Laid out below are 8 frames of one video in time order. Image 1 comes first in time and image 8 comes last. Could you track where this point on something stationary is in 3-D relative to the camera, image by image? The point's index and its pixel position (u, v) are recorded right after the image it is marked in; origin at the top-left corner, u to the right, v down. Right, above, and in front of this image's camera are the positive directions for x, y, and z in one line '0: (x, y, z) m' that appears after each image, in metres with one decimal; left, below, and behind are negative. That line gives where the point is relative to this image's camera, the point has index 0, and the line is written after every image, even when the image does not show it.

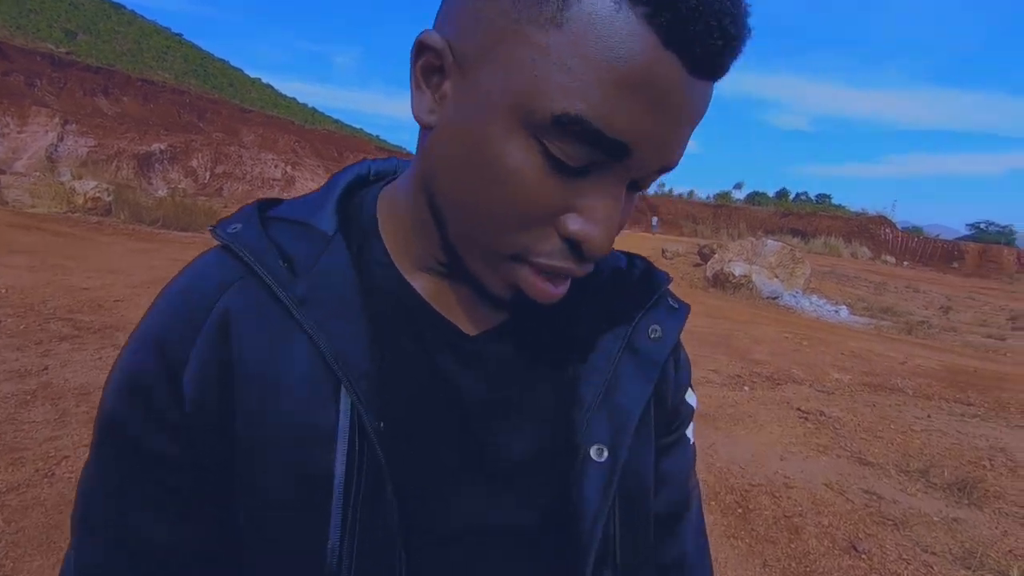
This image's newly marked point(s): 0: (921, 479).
0: (+3.0, -1.4, +4.0) m
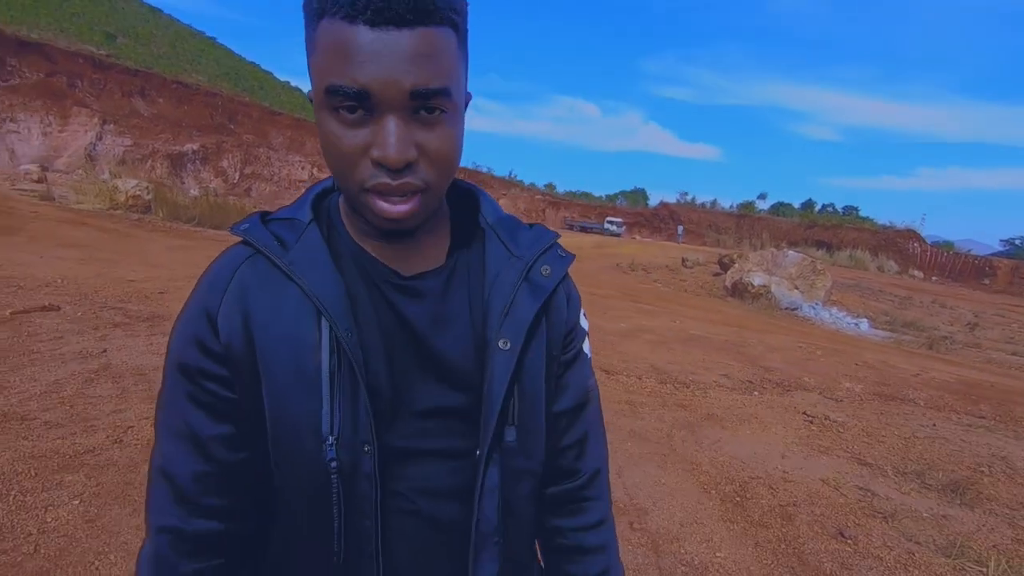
0: (+3.2, -1.5, +4.2) m
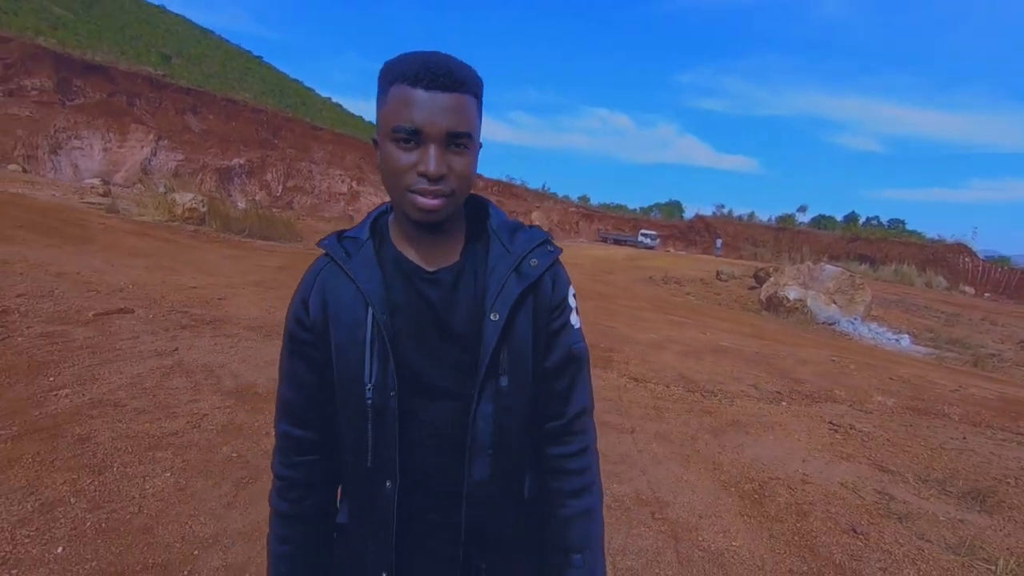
0: (+3.4, -1.6, +4.3) m
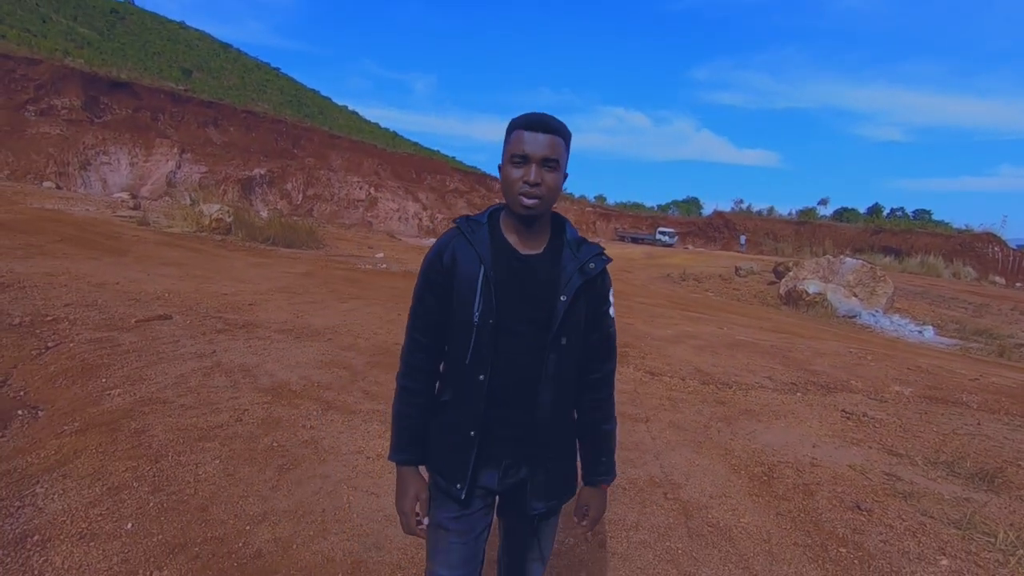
0: (+3.6, -1.5, +4.5) m
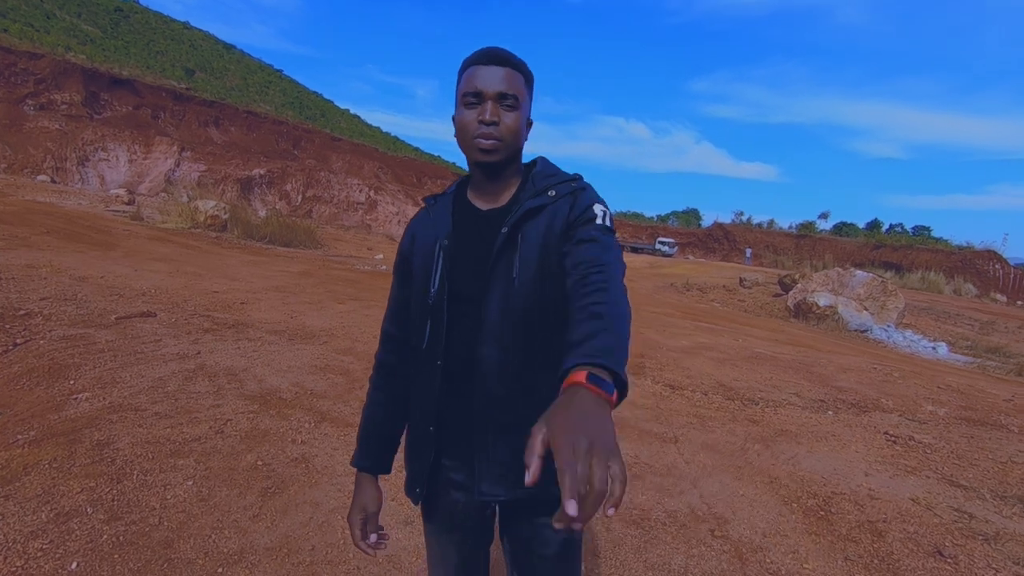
0: (+3.7, -1.6, +4.0) m
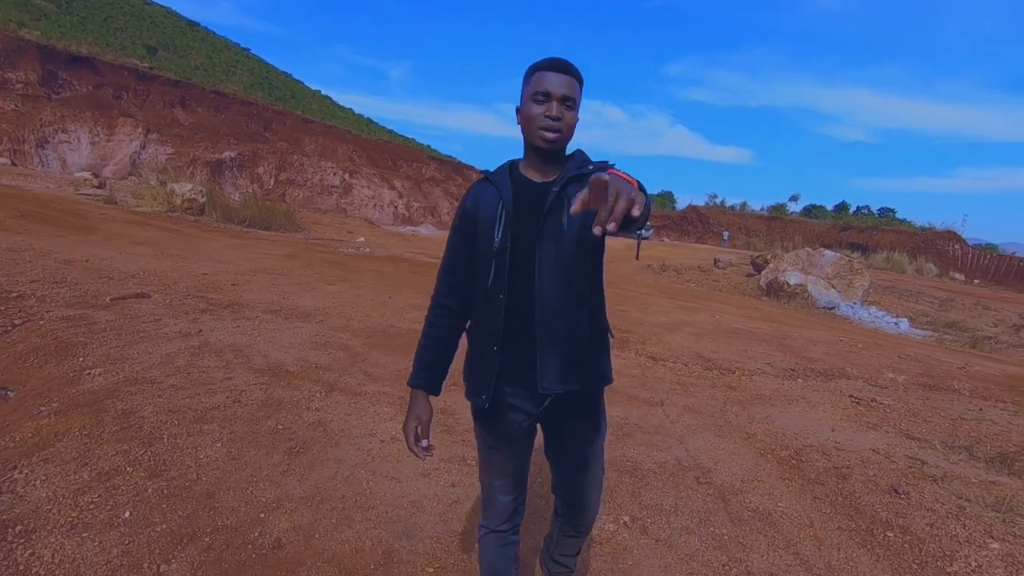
0: (+3.7, -1.3, +4.4) m
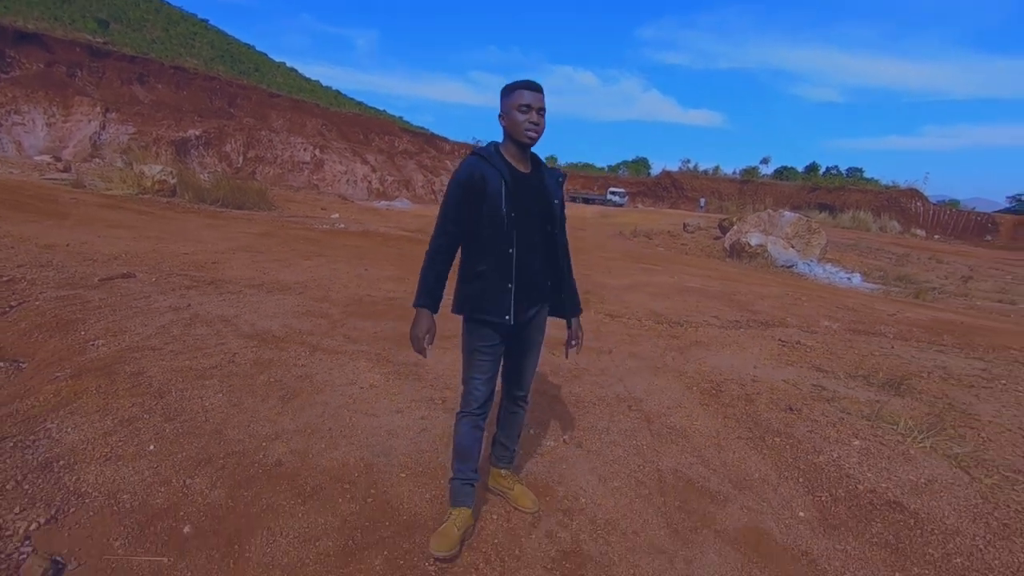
0: (+3.4, -0.9, +5.2) m
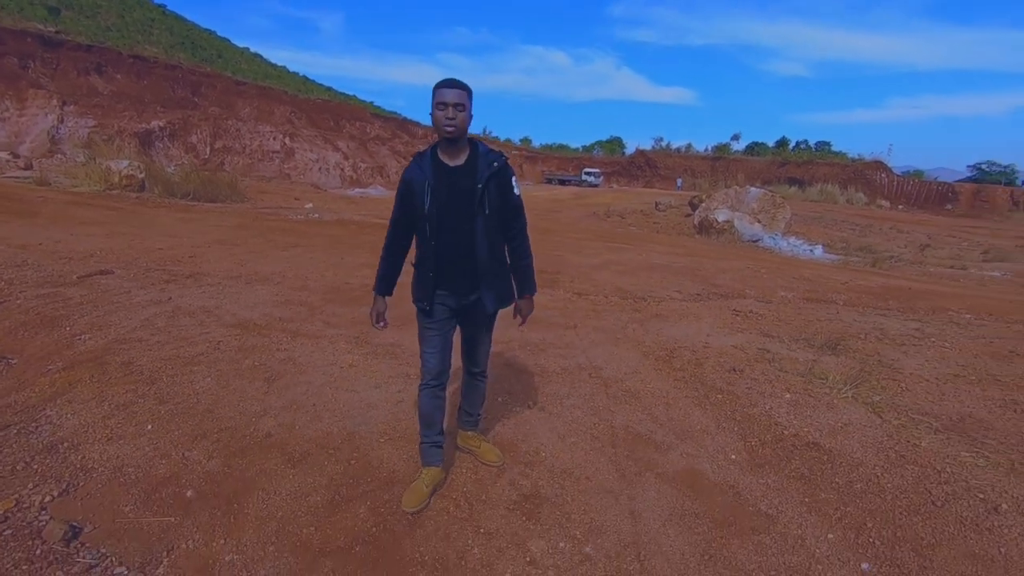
0: (+3.1, -0.6, +5.7) m
